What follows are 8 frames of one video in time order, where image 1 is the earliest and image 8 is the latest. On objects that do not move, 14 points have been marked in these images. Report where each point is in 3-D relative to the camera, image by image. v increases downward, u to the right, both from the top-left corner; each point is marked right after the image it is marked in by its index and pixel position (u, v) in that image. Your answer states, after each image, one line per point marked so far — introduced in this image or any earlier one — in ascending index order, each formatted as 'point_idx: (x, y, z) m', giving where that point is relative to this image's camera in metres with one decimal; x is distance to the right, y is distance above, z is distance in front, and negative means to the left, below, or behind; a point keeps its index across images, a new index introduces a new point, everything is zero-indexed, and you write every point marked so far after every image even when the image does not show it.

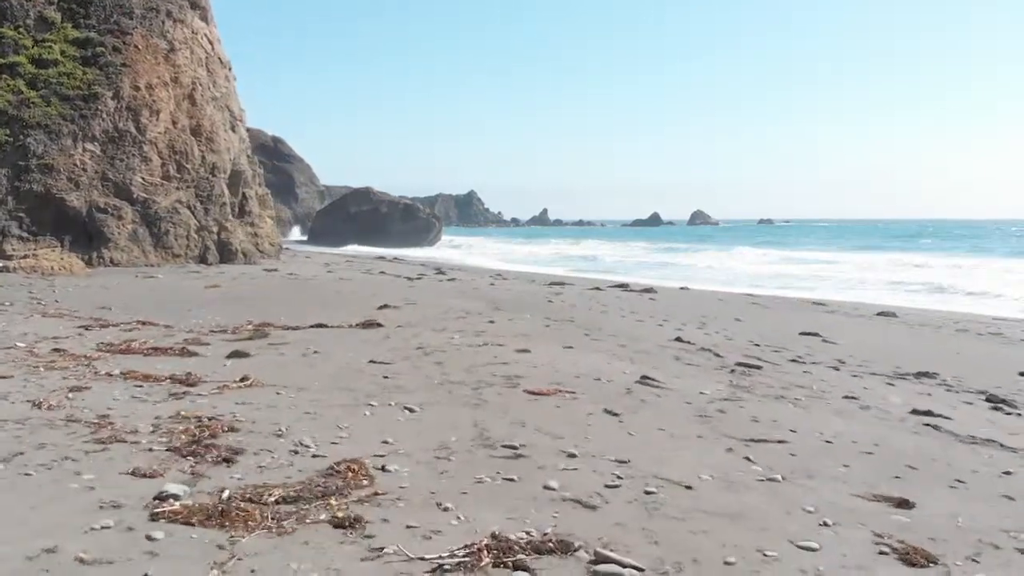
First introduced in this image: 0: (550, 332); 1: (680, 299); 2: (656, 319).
0: (+0.3, -0.4, +5.9) m
1: (+2.6, -0.1, +10.2) m
2: (+1.7, -0.4, +7.6) m
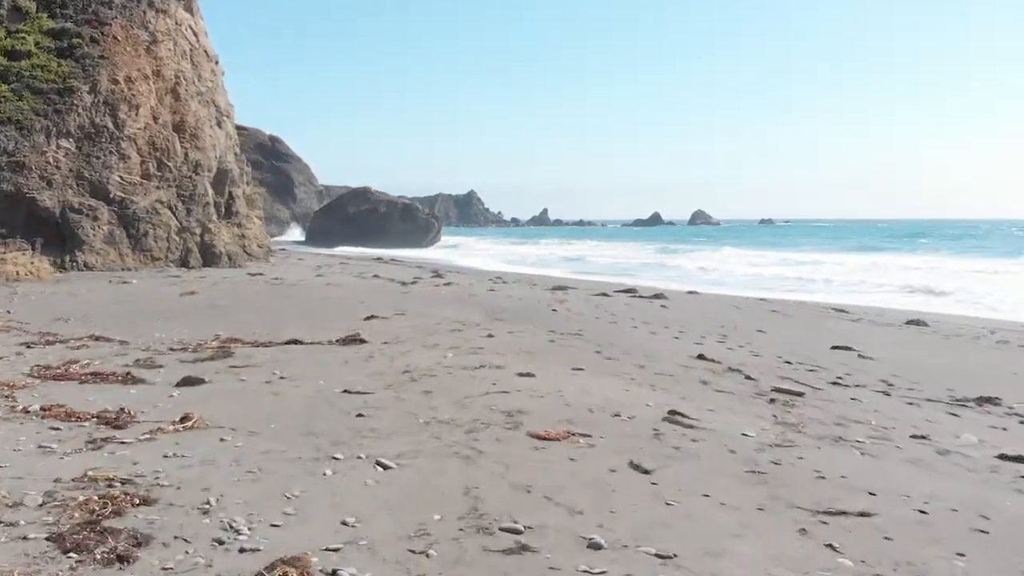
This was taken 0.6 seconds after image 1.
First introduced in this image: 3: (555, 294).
0: (+0.4, -0.5, +5.2) m
1: (+2.6, -0.2, +9.5) m
2: (+1.7, -0.4, +6.9) m
3: (+0.6, -0.1, +9.5) m
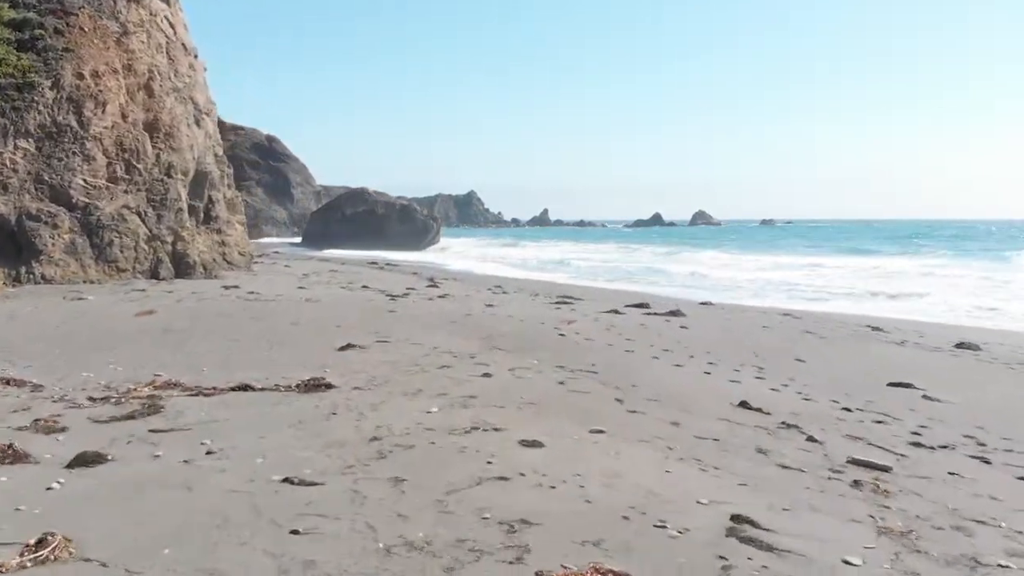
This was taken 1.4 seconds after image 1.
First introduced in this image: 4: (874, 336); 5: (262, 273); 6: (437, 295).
0: (+0.4, -0.7, +4.2) m
1: (+2.7, -0.5, +8.5) m
2: (+1.7, -0.7, +5.9) m
3: (+0.6, -0.3, +8.6) m
4: (+4.6, -0.6, +8.3) m
5: (-5.1, +0.3, +13.0) m
6: (-1.3, -0.1, +11.0) m
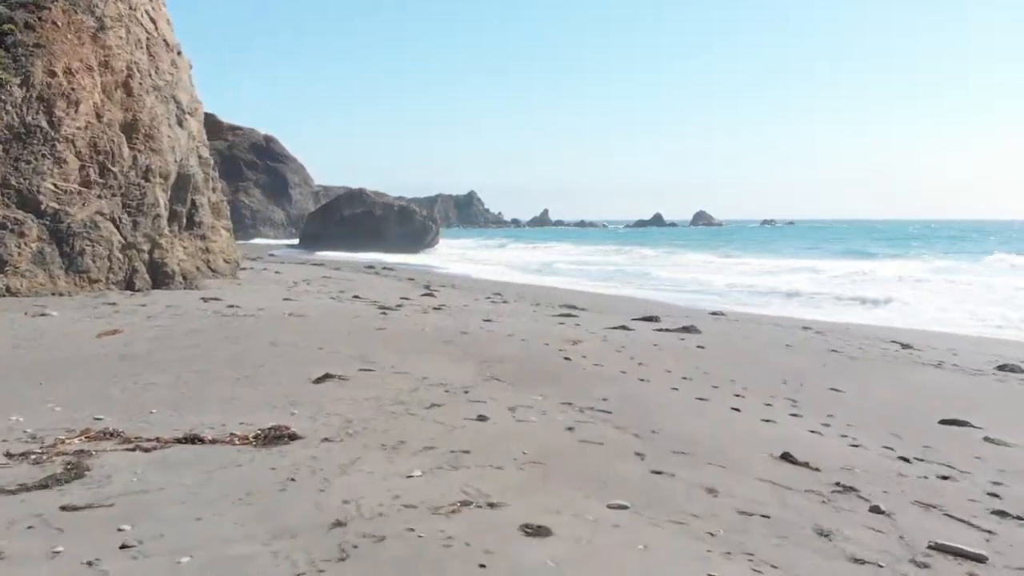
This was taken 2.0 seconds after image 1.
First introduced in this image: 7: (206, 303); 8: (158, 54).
0: (+0.4, -0.9, +3.5) m
1: (+2.6, -0.6, +7.8) m
2: (+1.7, -0.8, +5.2) m
3: (+0.6, -0.5, +7.9) m
4: (+4.6, -0.8, +7.6) m
5: (-5.1, +0.1, +12.3) m
6: (-1.3, -0.3, +10.3) m
7: (-4.3, -0.2, +9.0) m
8: (-6.8, +4.5, +12.4) m
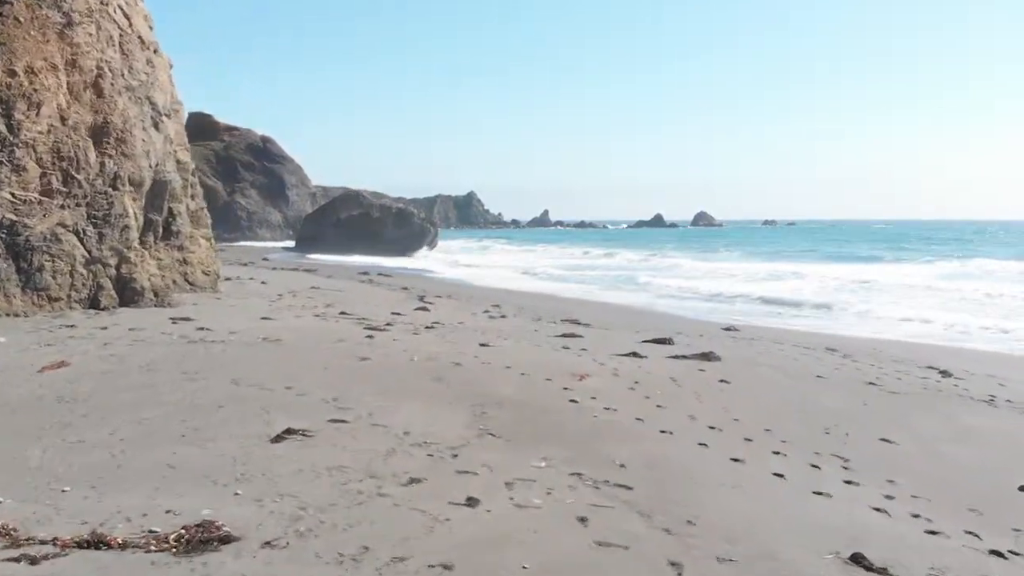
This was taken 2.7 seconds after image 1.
0: (+0.3, -1.1, +2.7) m
1: (+2.6, -0.9, +7.0) m
2: (+1.7, -1.1, +4.4) m
3: (+0.6, -0.7, +7.1) m
4: (+4.6, -1.1, +6.8) m
5: (-5.1, -0.1, +11.5) m
6: (-1.3, -0.6, +9.5) m
7: (-4.3, -0.5, +8.2) m
8: (-6.8, +4.2, +11.6) m
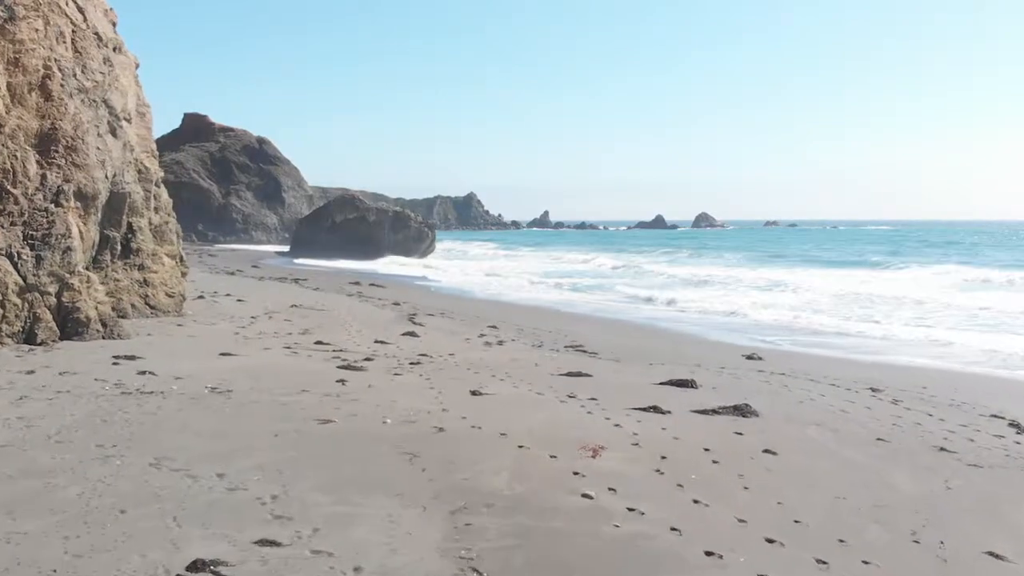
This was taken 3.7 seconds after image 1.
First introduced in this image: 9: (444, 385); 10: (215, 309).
0: (+0.3, -1.5, +1.6) m
1: (+2.6, -1.3, +5.8) m
2: (+1.7, -1.5, +3.2) m
3: (+0.6, -1.1, +5.9) m
4: (+4.6, -1.4, +5.6) m
5: (-5.1, -0.5, +10.4) m
6: (-1.3, -1.0, +8.3) m
7: (-4.3, -0.9, +7.0) m
8: (-6.8, +3.8, +10.4) m
9: (-0.7, -1.0, +7.0) m
10: (-5.5, -0.4, +11.9) m
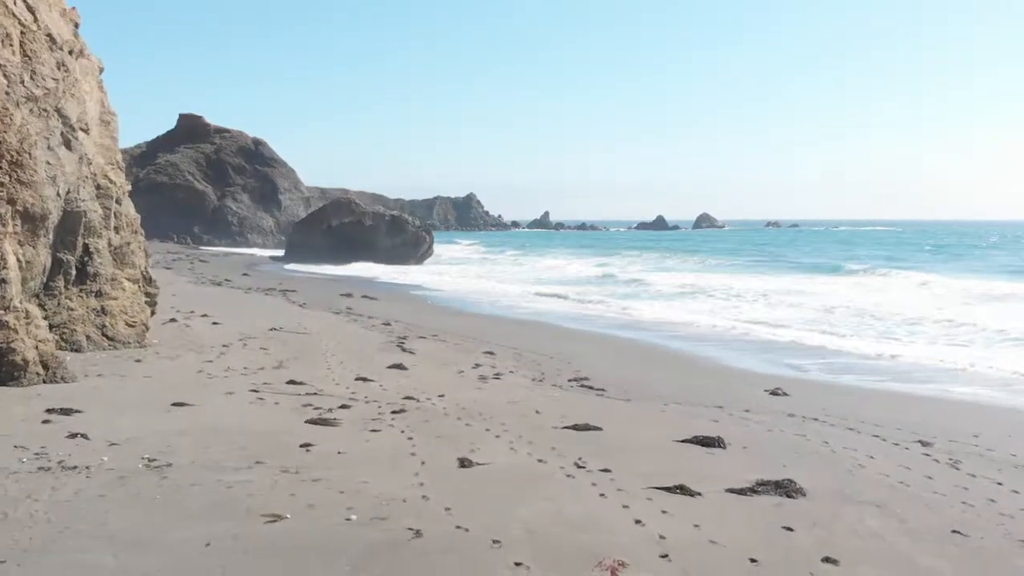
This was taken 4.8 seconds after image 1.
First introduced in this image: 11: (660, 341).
0: (+0.3, -2.0, +0.5) m
1: (+2.6, -1.7, +4.8) m
2: (+1.6, -1.9, +2.2) m
3: (+0.6, -1.6, +4.9) m
4: (+4.6, -1.9, +4.6) m
5: (-5.1, -1.0, +9.3) m
6: (-1.4, -1.4, +7.3) m
7: (-4.3, -1.3, +6.0) m
8: (-6.9, +3.4, +9.4) m
9: (-0.7, -1.5, +5.9) m
10: (-5.5, -0.8, +10.9) m
11: (+3.6, -1.2, +15.4) m
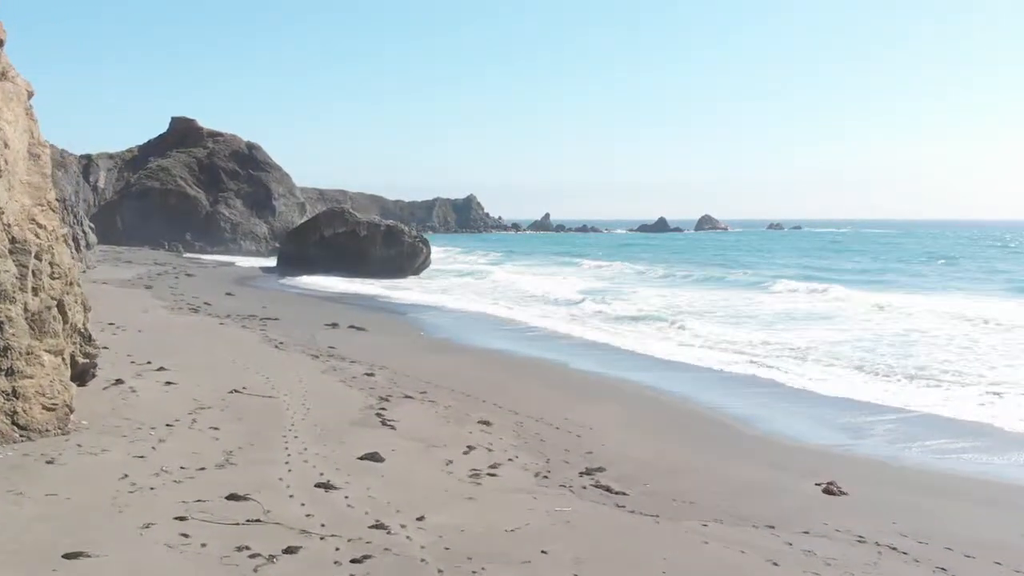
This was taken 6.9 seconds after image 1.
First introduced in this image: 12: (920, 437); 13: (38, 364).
0: (+0.2, -2.9, -1.1) m
1: (+2.5, -2.7, +3.1) m
2: (+1.6, -2.9, +0.5) m
3: (+0.5, -2.5, +3.2) m
4: (+4.5, -2.8, +2.9) m
5: (-5.2, -1.9, +7.7) m
6: (-1.4, -2.3, +5.6) m
7: (-4.4, -2.2, +4.3) m
8: (-6.9, +2.5, +7.7) m
9: (-0.8, -2.4, +4.3) m
10: (-5.5, -1.7, +9.2) m
11: (+3.6, -2.2, +13.8) m
12: (+6.8, -2.5, +10.7) m
13: (-6.0, -1.0, +8.3) m
